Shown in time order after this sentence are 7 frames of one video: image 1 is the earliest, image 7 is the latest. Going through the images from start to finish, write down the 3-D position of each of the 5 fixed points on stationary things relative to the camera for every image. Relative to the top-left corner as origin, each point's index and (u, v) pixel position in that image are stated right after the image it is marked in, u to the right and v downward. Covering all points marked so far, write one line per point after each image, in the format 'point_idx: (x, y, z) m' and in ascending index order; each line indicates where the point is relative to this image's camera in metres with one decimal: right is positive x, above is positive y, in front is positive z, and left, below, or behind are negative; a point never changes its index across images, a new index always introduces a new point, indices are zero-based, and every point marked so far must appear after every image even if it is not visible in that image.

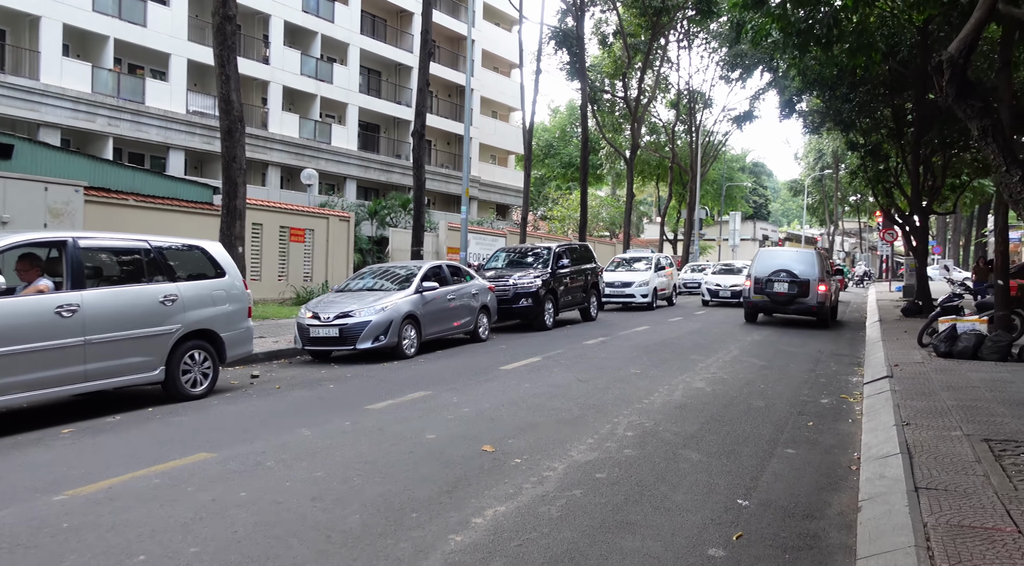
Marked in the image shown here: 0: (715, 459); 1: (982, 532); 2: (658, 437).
0: (+1.6, -1.4, +5.6) m
1: (+2.4, -1.3, +3.7) m
2: (+1.2, -1.3, +6.3) m
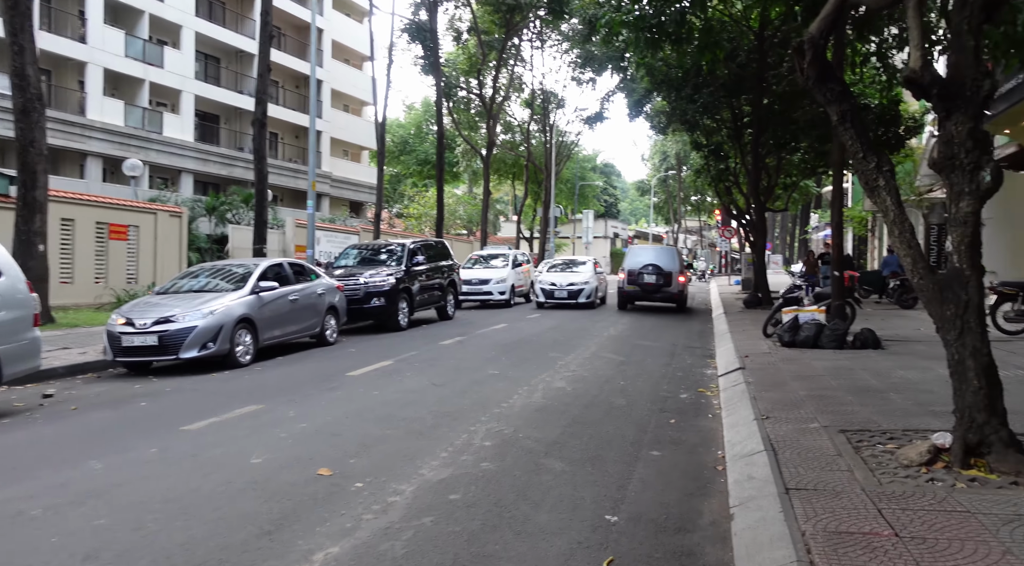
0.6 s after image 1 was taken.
0: (+0.5, -1.3, +5.2) m
1: (+1.6, -1.2, +3.5) m
2: (0.0, -1.3, +5.7) m
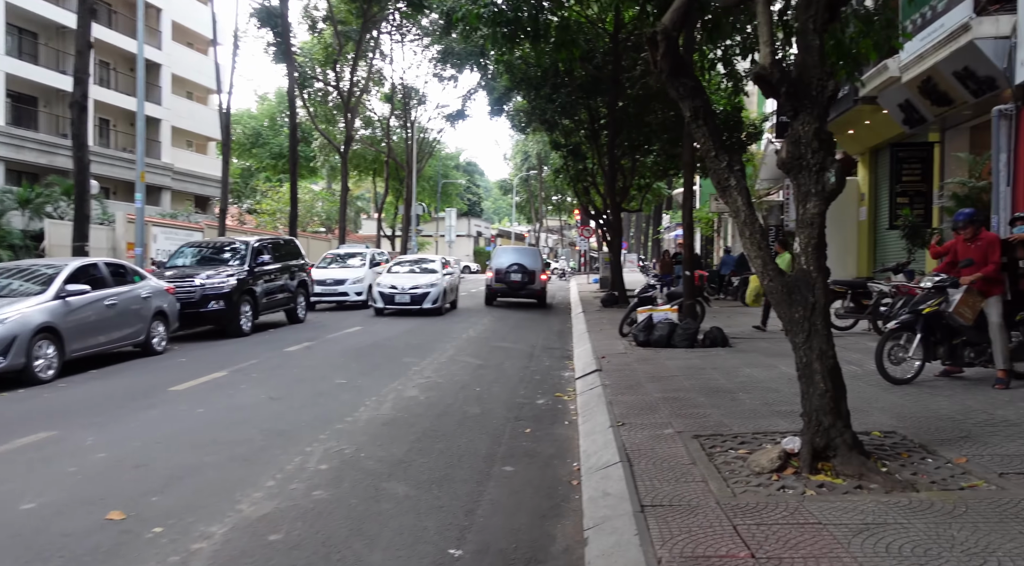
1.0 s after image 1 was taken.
0: (-0.6, -1.3, +4.7) m
1: (+0.9, -1.2, +3.2) m
2: (-1.1, -1.3, +5.2) m
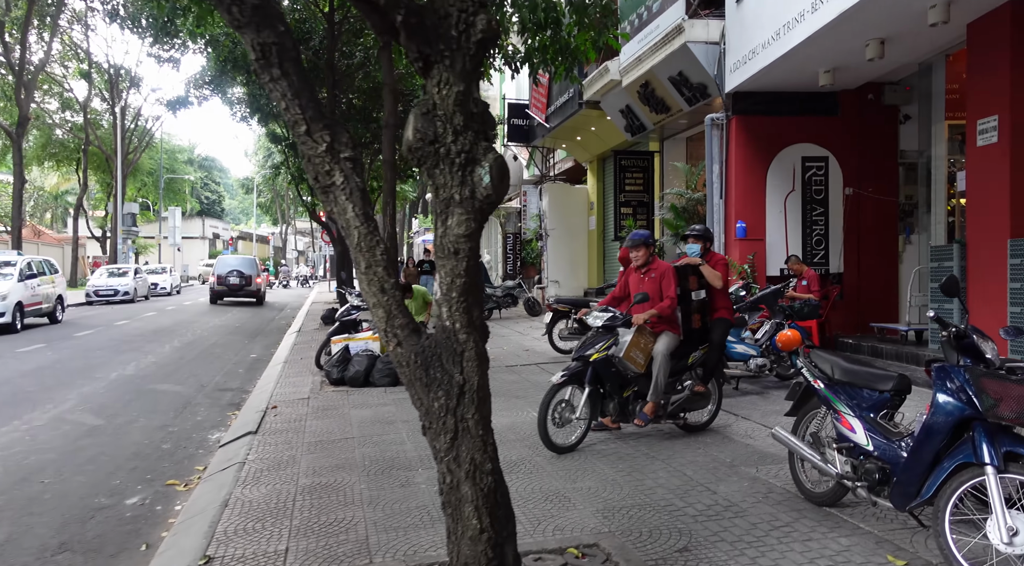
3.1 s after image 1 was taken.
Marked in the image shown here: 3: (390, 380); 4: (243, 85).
0: (-2.5, -1.6, +2.1) m
1: (-0.7, -1.5, +1.1) m
2: (-3.2, -1.6, +2.3) m
3: (-1.5, -1.2, +9.1) m
4: (-7.0, +5.1, +18.8) m
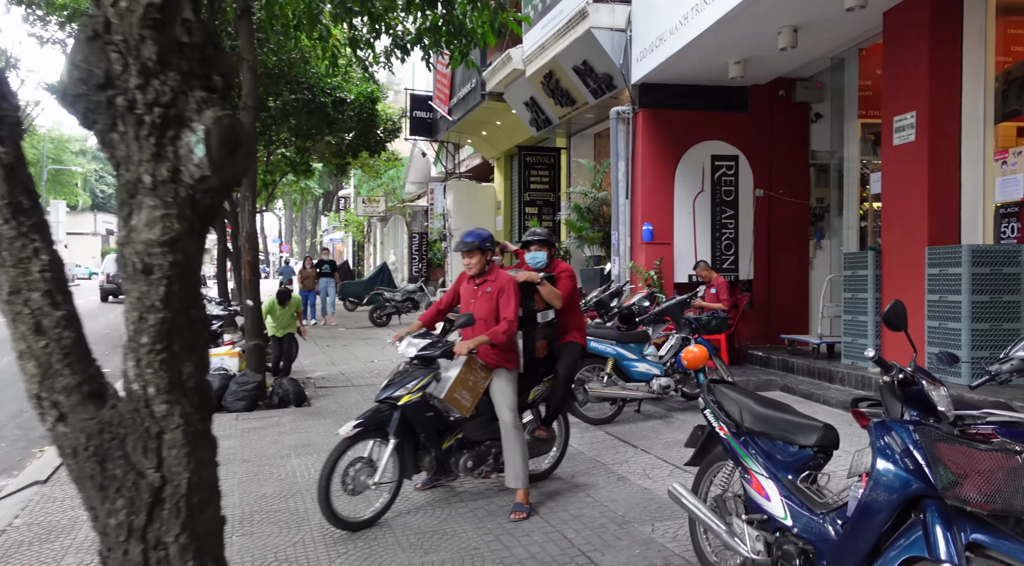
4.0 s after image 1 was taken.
0: (-3.1, -1.7, +0.7) m
1: (-1.1, -1.6, 0.0) m
2: (-3.8, -1.7, +0.9) m
3: (-2.8, -1.3, +7.8) m
4: (-9.3, +5.0, +16.9) m
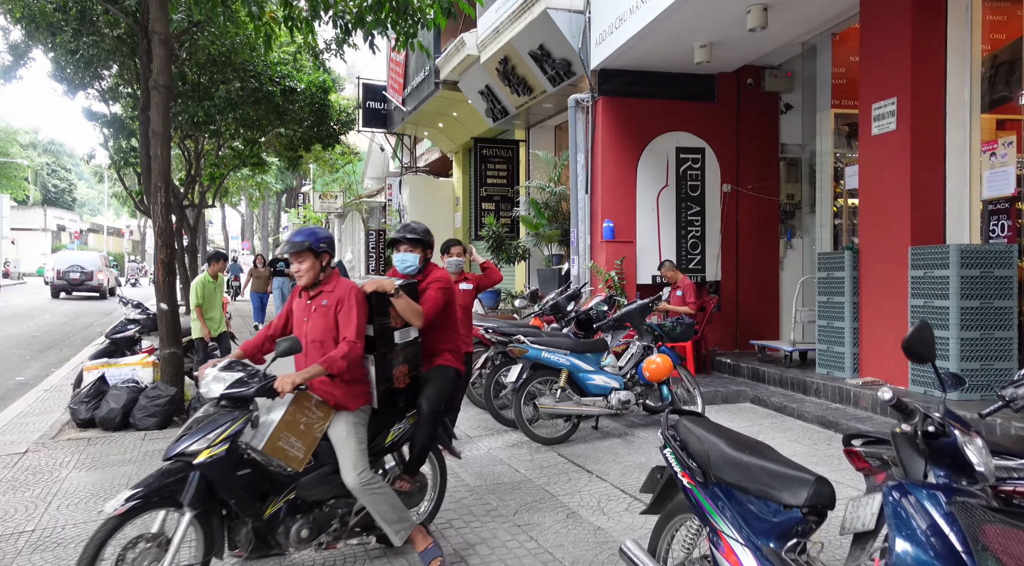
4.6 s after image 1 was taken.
0: (-3.3, -1.7, -0.2) m
1: (-1.3, -1.6, -0.8) m
2: (-4.0, -1.7, 0.0) m
3: (-3.3, -1.3, +7.0) m
4: (-10.2, +5.1, +15.7) m
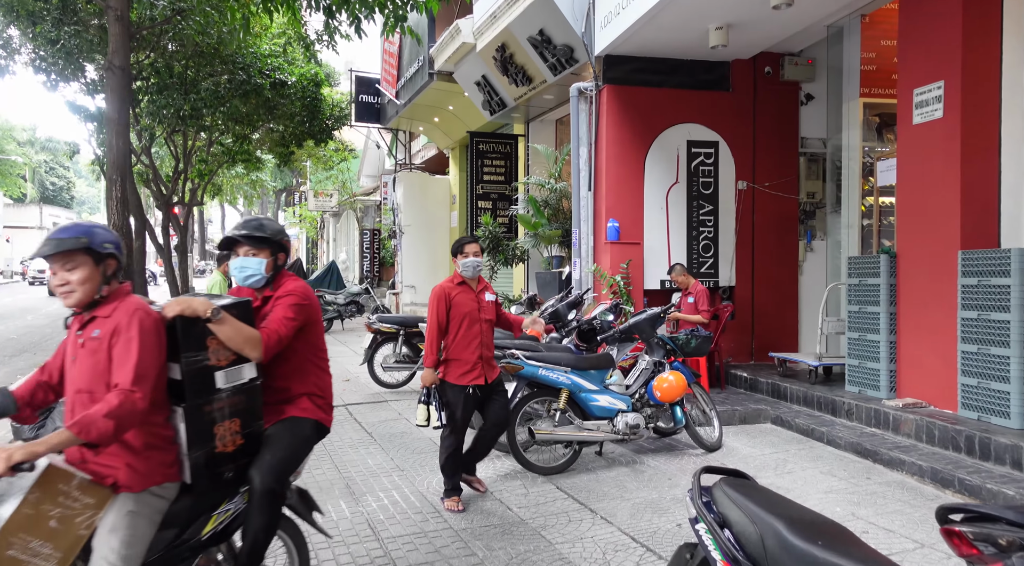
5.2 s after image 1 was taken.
0: (-3.4, -1.8, -0.9) m
1: (-1.4, -1.7, -1.6) m
2: (-4.0, -1.7, -0.8) m
3: (-3.4, -1.3, +6.2) m
4: (-10.2, +5.1, +15.0) m
